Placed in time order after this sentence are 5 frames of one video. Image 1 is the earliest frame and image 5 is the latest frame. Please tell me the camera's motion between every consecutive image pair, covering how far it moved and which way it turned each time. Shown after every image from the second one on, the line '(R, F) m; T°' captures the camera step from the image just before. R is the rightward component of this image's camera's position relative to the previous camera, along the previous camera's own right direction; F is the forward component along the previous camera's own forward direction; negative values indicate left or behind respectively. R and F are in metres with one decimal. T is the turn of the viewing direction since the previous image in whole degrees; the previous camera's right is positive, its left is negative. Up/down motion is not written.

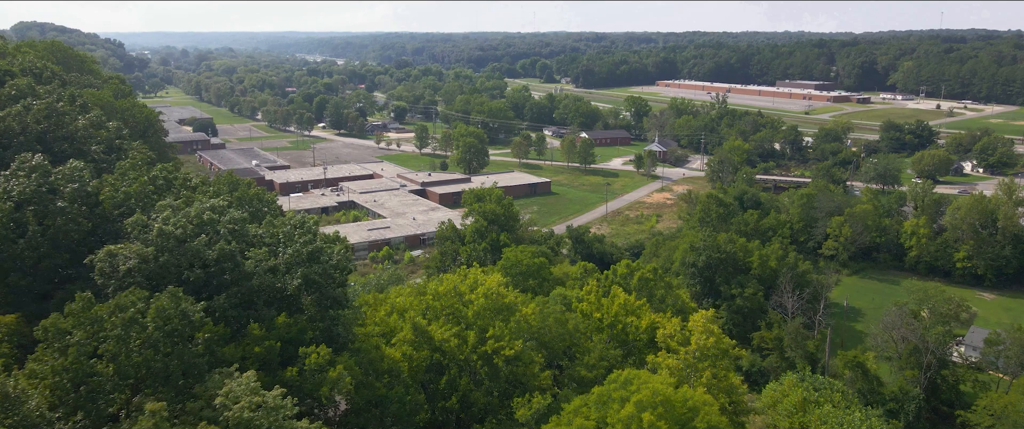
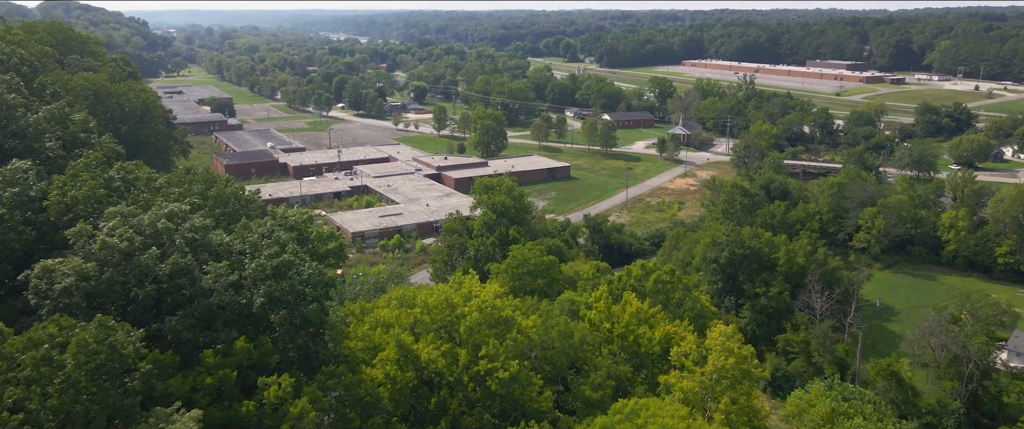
(+0.3, +0.8) m; -2°
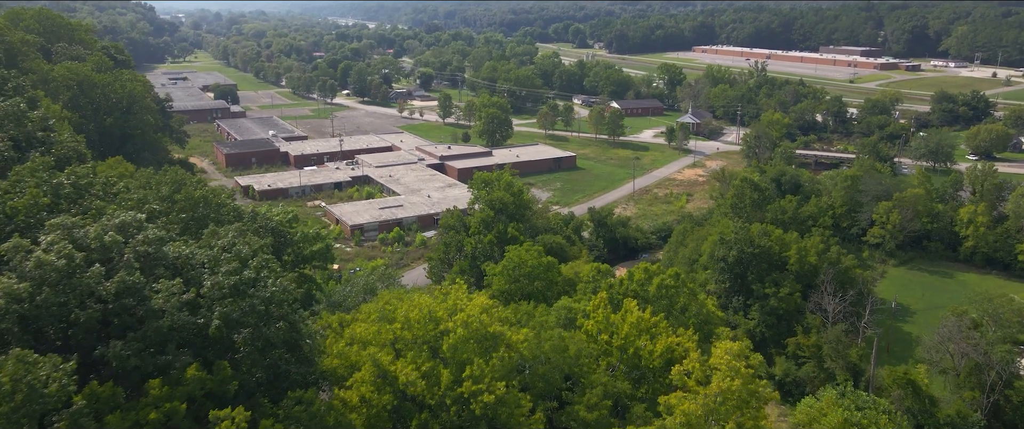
(+0.2, +0.6) m; -1°
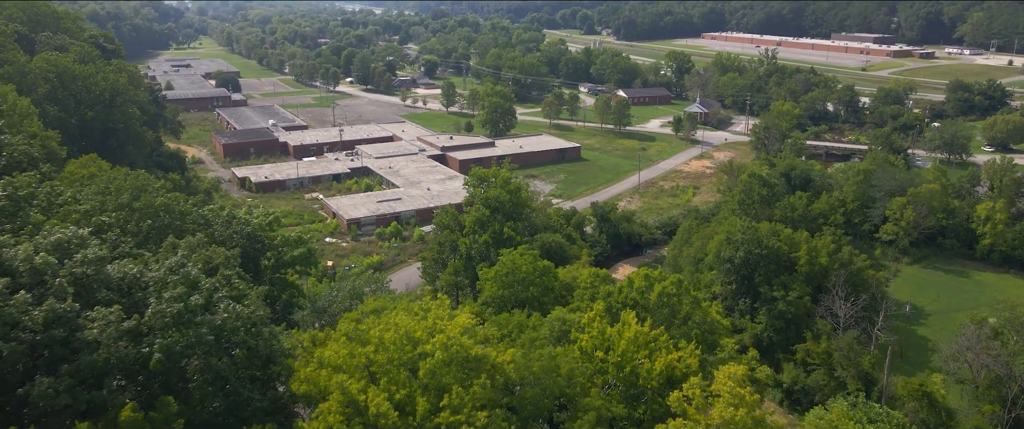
(+0.2, +0.6) m; -1°
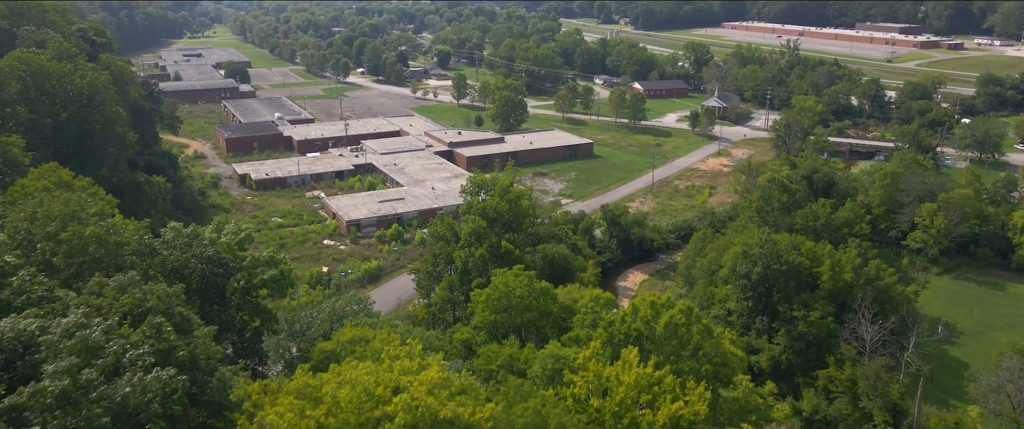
(+0.3, +0.9) m; -1°
